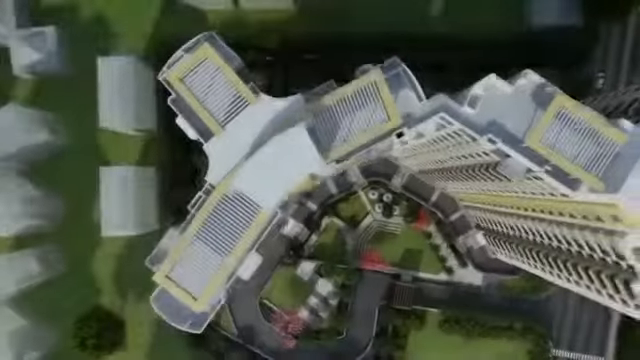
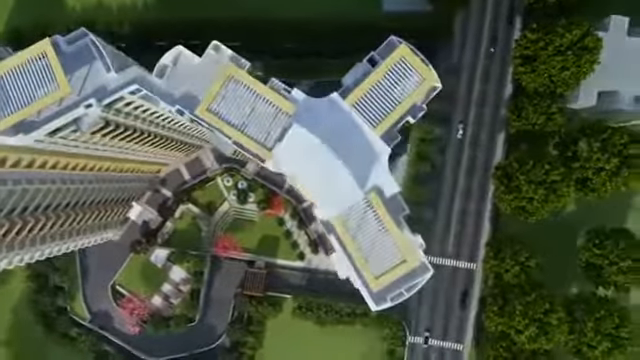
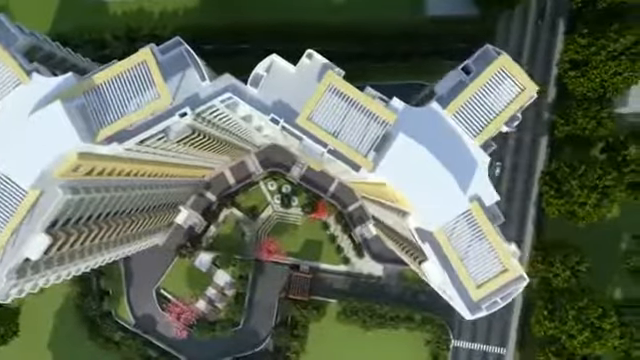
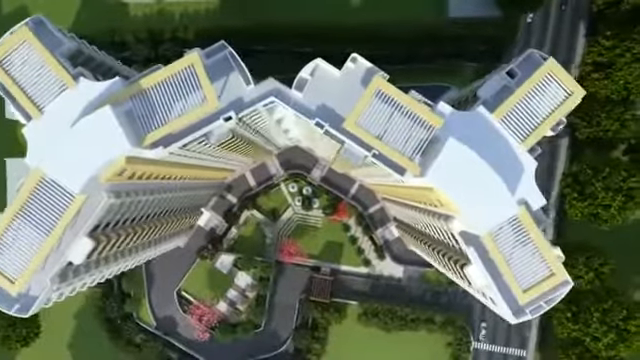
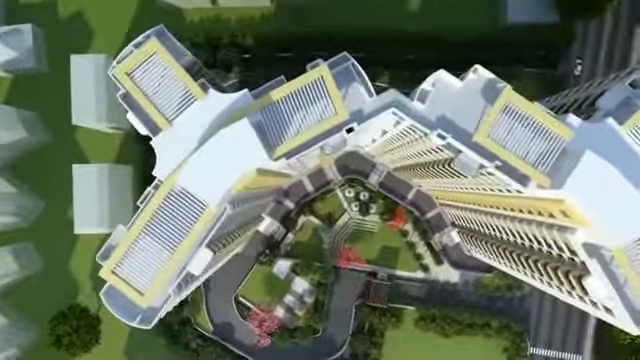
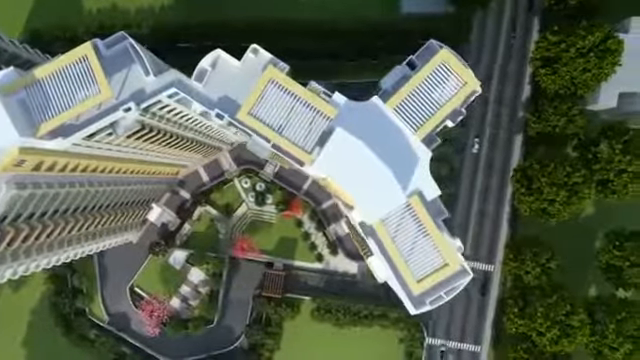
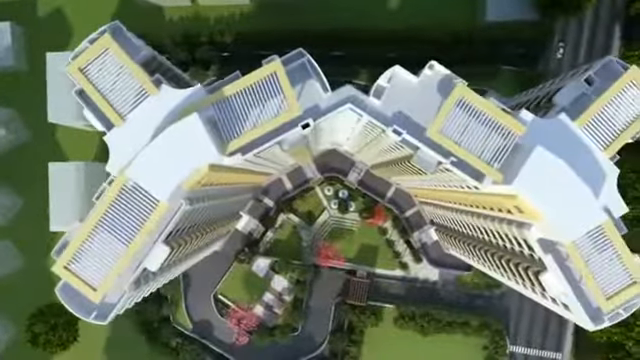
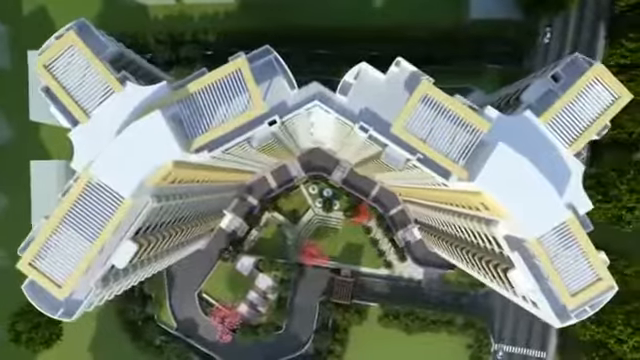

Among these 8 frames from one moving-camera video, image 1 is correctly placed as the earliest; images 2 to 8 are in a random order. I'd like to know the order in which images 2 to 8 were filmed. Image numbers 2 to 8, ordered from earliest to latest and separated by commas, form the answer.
5, 7, 8, 4, 3, 6, 2
